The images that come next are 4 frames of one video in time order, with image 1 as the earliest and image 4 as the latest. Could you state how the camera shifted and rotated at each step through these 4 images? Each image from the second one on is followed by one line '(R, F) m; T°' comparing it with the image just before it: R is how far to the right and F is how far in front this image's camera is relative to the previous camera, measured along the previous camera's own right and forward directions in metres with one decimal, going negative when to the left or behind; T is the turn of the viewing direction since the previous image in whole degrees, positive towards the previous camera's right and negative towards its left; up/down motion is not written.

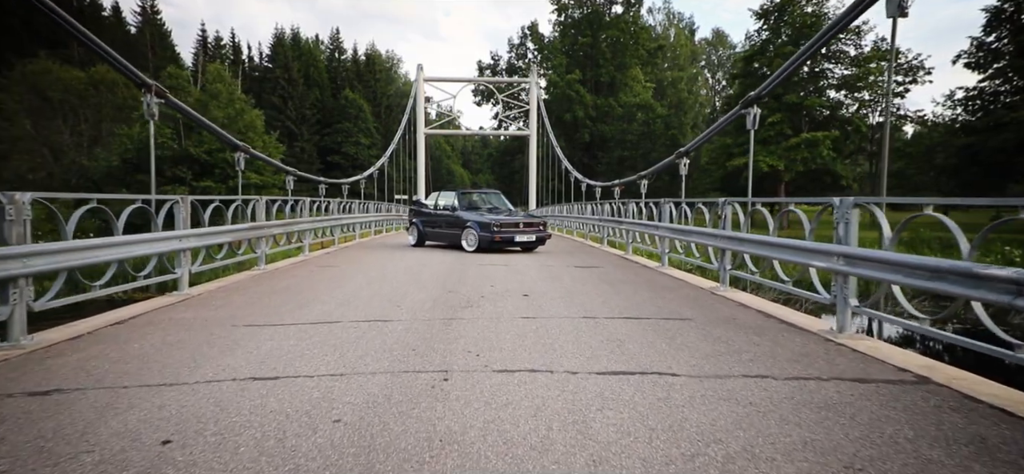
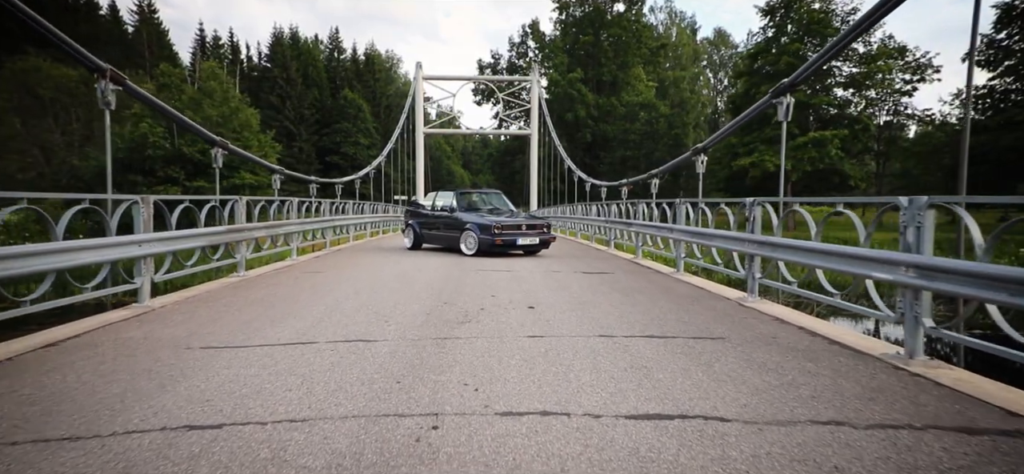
(0.0, +0.8) m; 0°
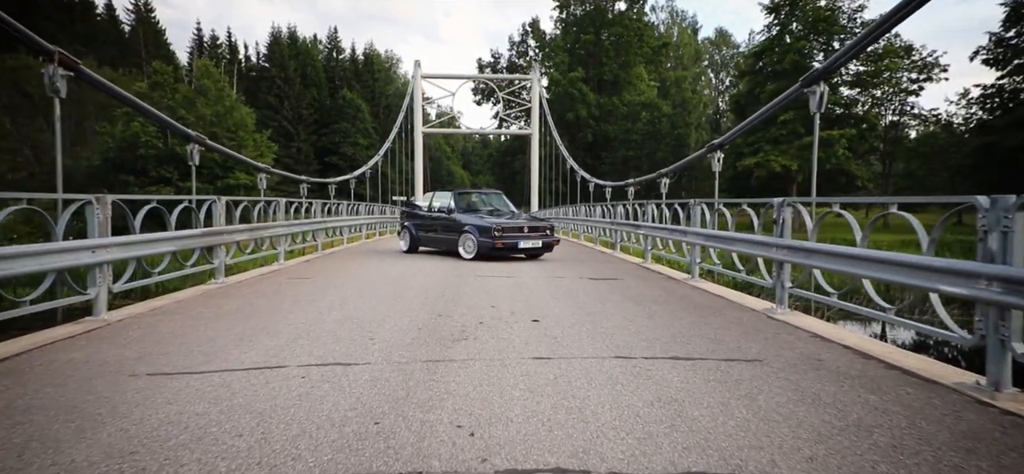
(0.0, +0.7) m; 0°
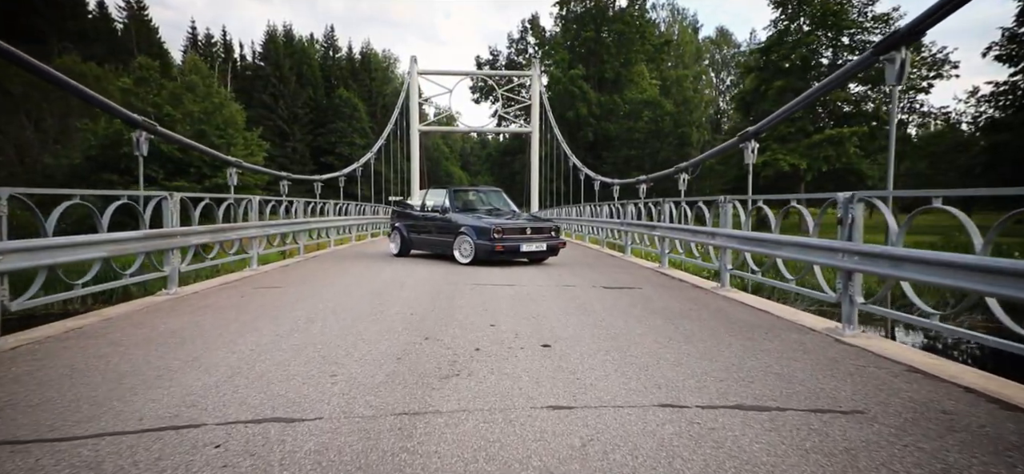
(0.0, +1.2) m; 0°
